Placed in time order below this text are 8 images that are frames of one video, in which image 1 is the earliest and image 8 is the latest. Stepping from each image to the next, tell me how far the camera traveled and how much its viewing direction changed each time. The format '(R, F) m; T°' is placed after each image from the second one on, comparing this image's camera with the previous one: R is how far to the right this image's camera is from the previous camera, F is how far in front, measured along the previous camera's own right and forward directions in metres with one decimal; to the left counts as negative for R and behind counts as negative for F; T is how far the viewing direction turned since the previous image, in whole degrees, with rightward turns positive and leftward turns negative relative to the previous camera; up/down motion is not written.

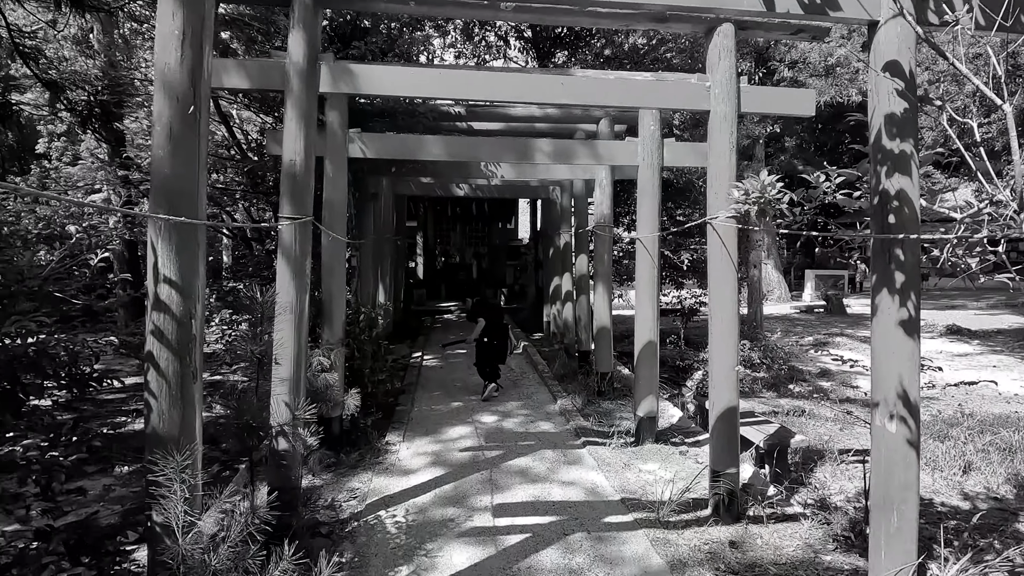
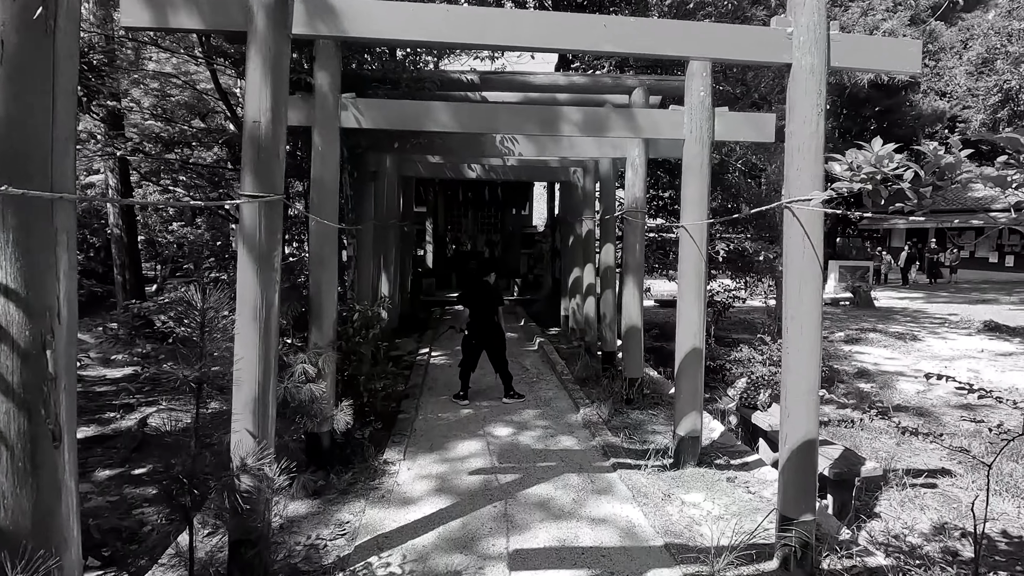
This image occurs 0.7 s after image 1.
(-0.1, +0.8) m; -1°
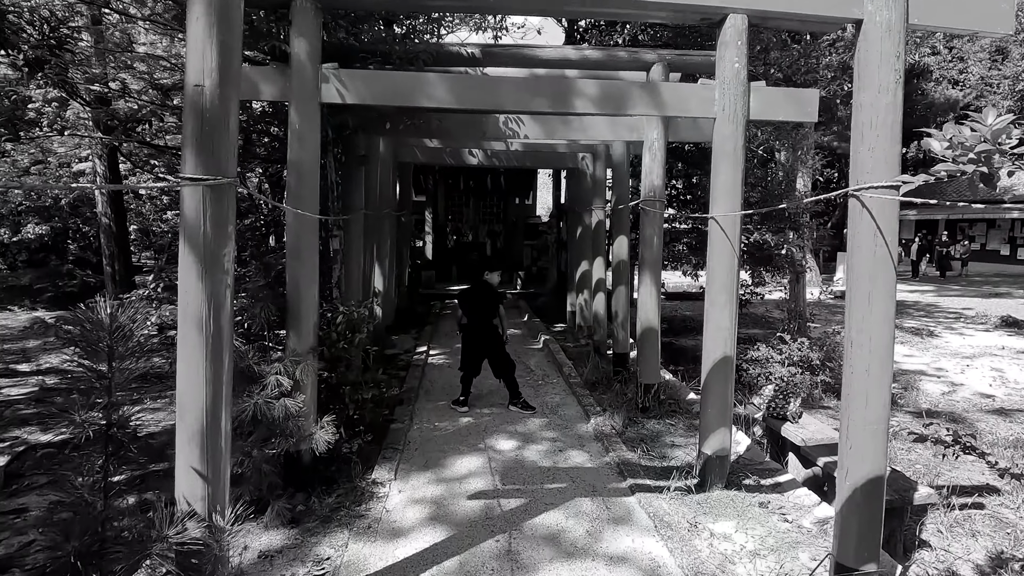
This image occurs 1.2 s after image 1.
(0.0, +0.5) m; 0°
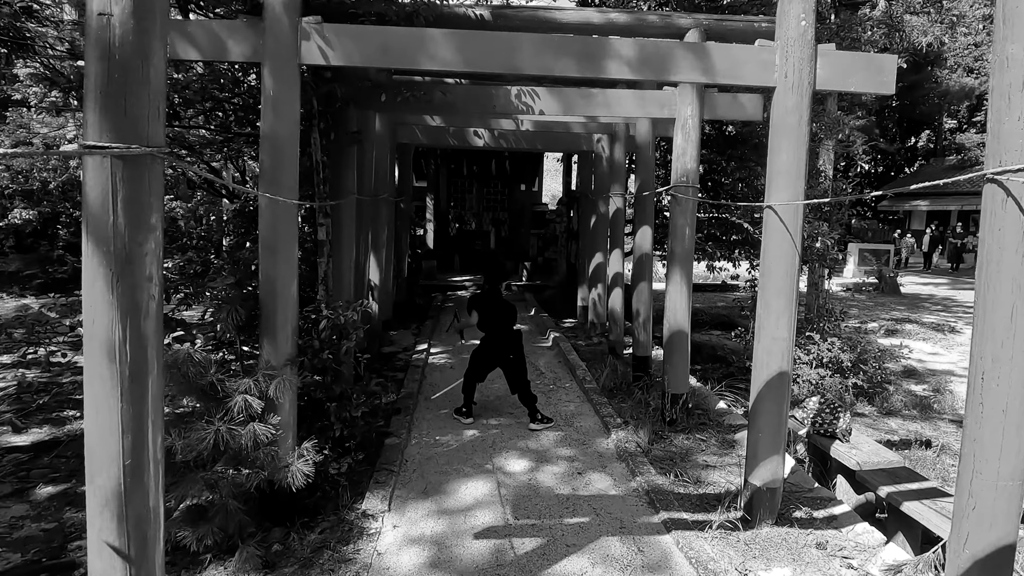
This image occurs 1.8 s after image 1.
(-0.1, +0.6) m; 0°
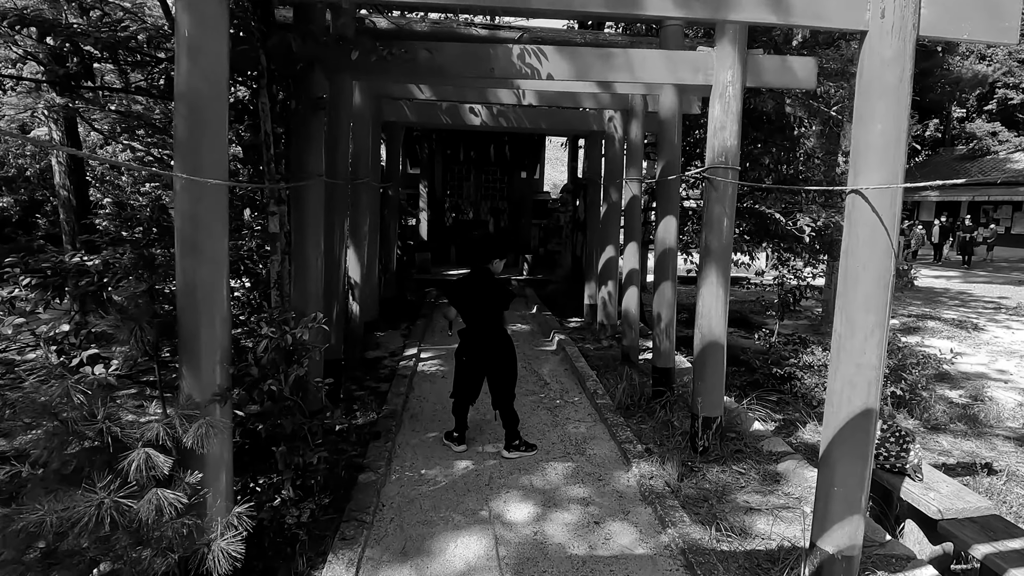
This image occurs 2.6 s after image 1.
(0.0, +0.8) m; 0°
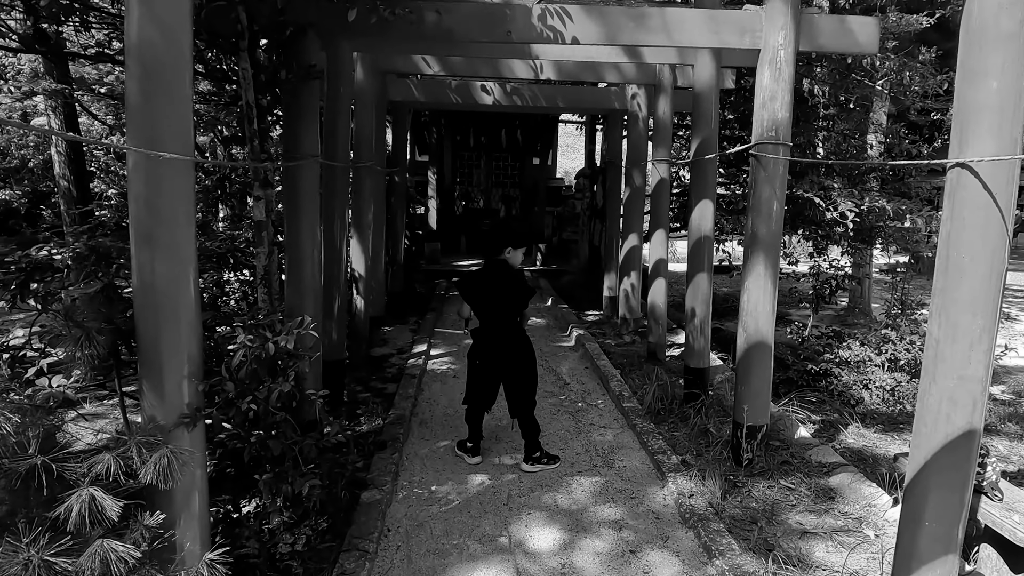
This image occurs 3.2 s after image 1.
(-0.1, +0.4) m; -1°
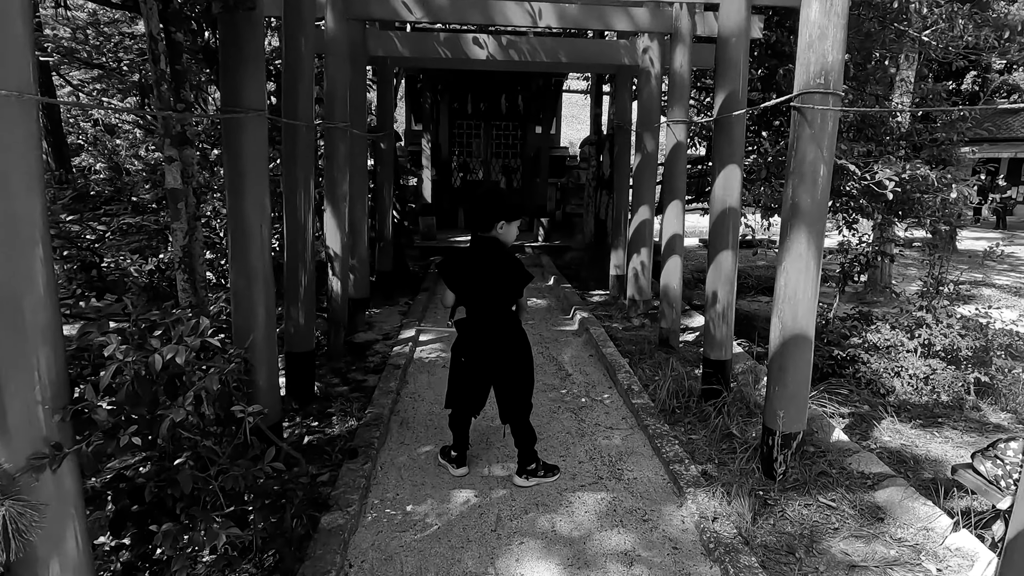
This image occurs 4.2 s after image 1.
(+0.1, +0.5) m; 0°
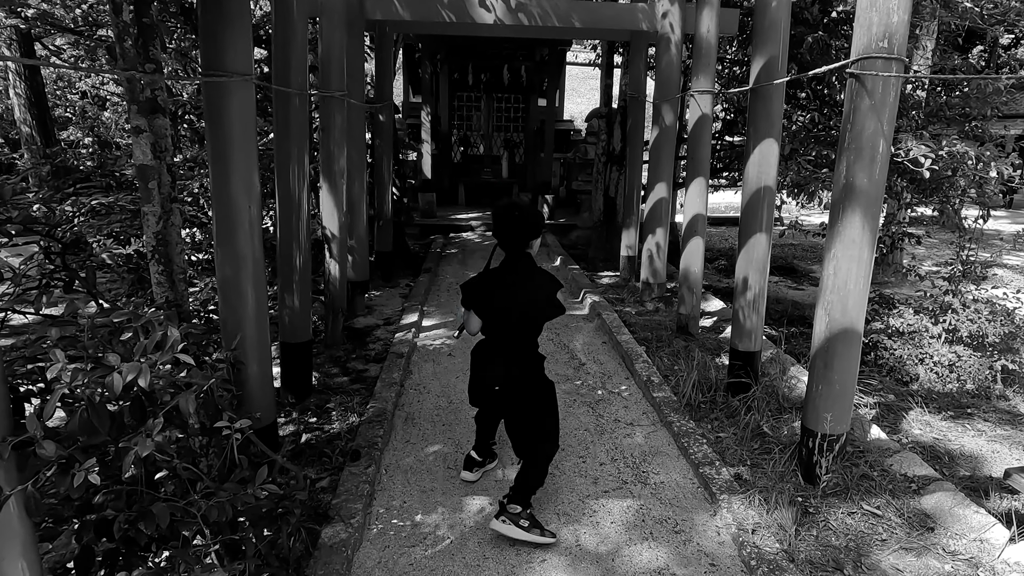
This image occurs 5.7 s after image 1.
(-0.1, +0.3) m; 0°
